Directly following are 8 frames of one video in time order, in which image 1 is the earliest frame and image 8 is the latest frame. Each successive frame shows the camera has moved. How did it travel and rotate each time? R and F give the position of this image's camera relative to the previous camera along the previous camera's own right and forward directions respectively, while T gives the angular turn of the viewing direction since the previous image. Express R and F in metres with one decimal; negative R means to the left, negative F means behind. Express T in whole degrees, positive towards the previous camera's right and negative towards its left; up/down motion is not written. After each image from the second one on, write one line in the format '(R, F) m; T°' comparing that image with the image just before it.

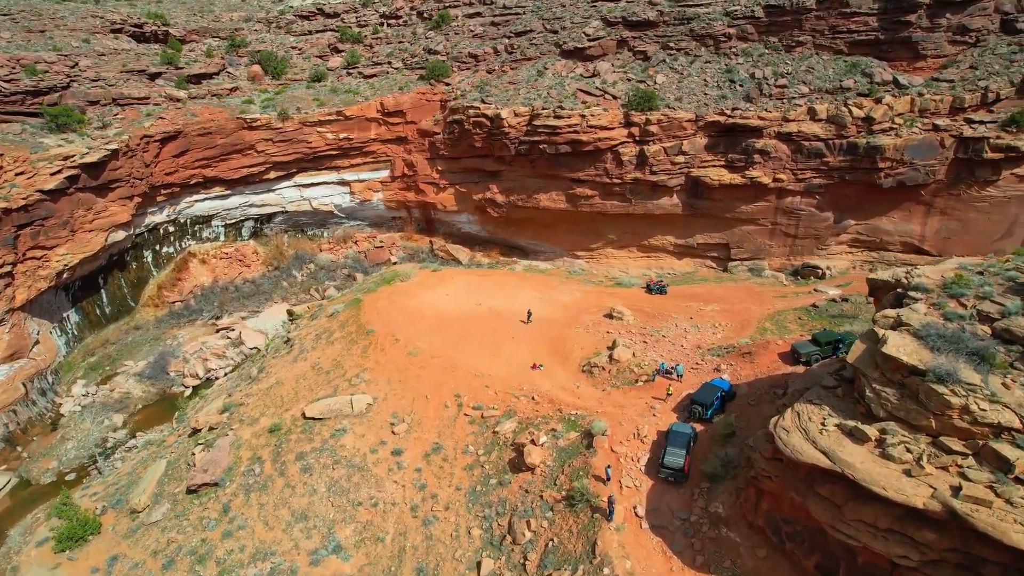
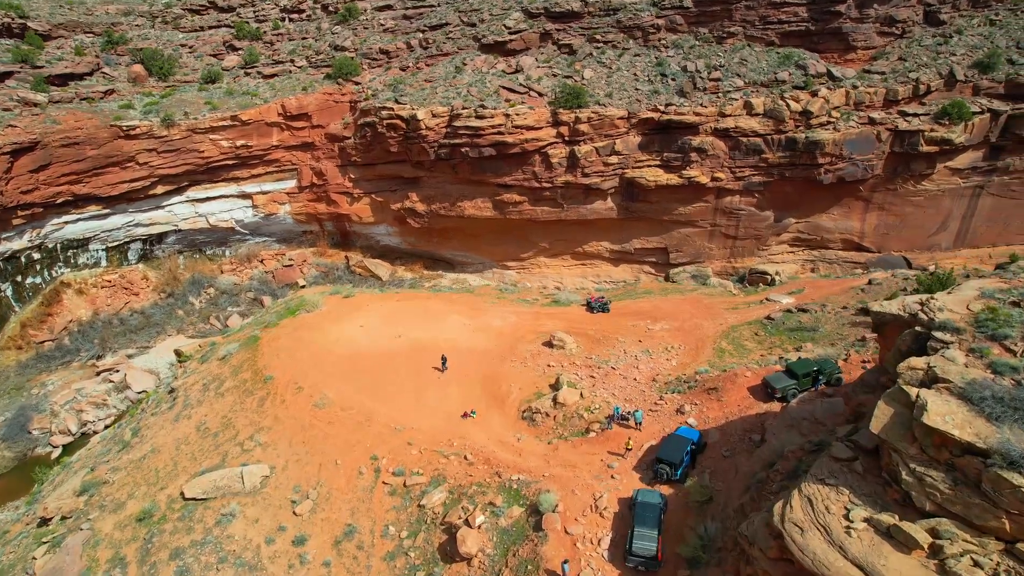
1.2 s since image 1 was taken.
(+0.1, +2.6) m; +6°
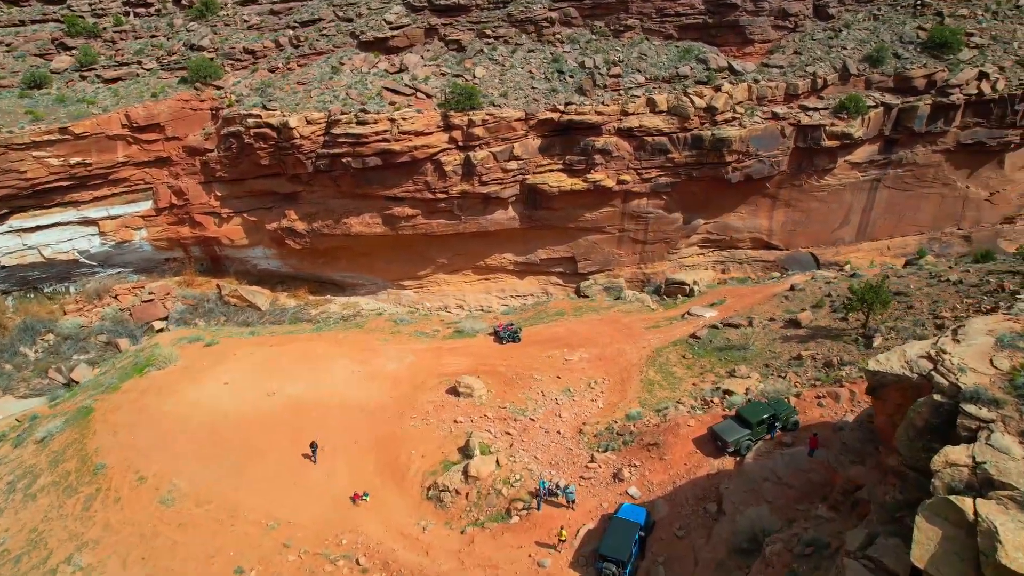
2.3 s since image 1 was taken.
(+0.2, +2.5) m; +8°
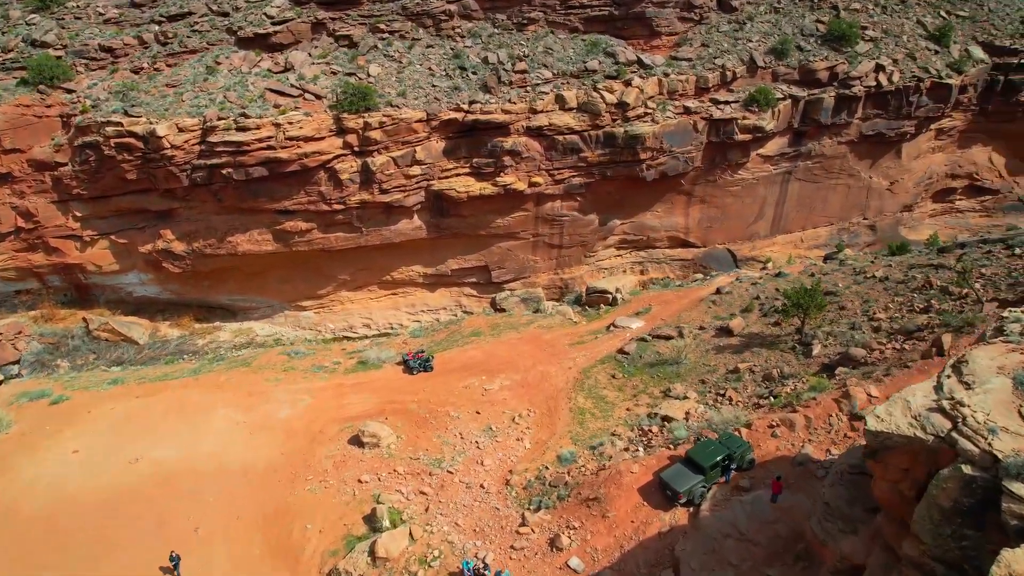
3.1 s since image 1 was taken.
(+0.1, +1.8) m; +7°
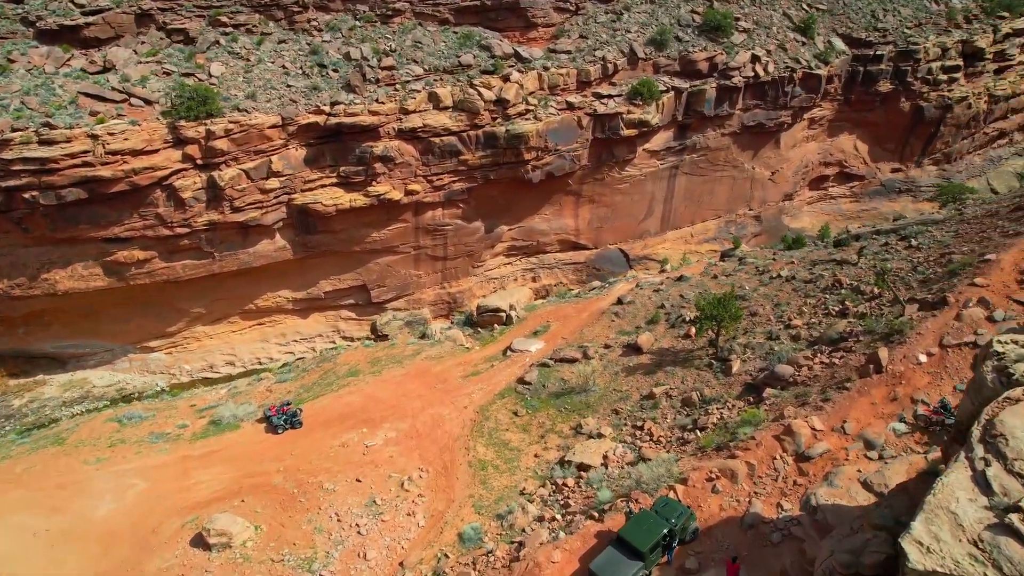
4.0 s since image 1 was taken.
(+0.2, +2.2) m; +9°
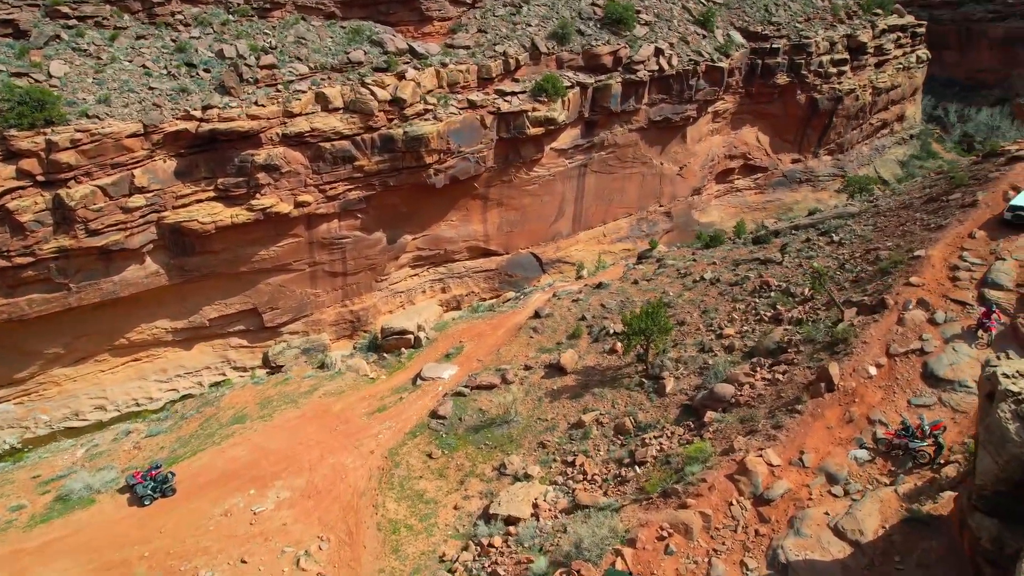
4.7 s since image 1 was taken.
(+0.1, +1.6) m; +7°
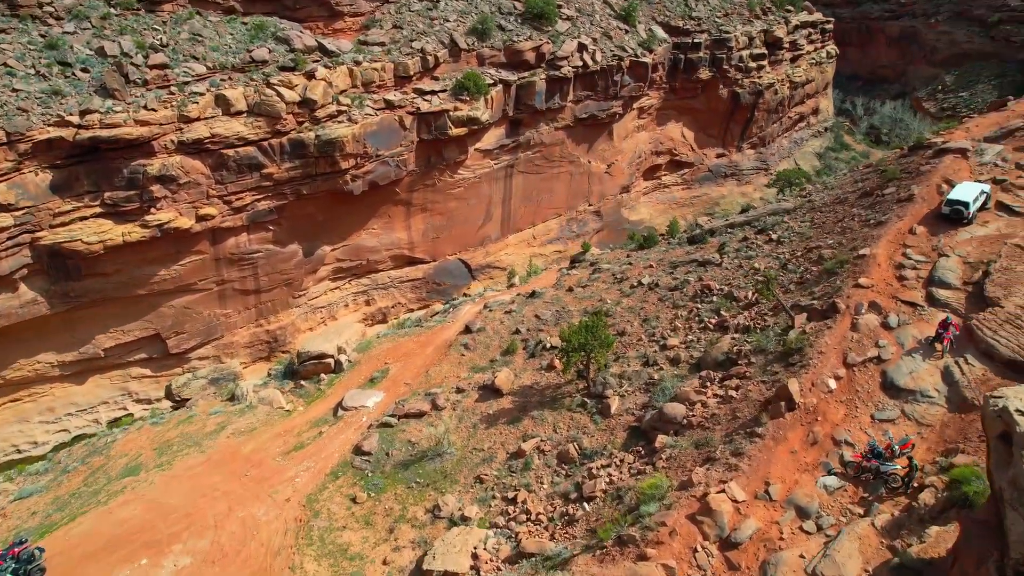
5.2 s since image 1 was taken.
(+0.1, +1.1) m; +6°
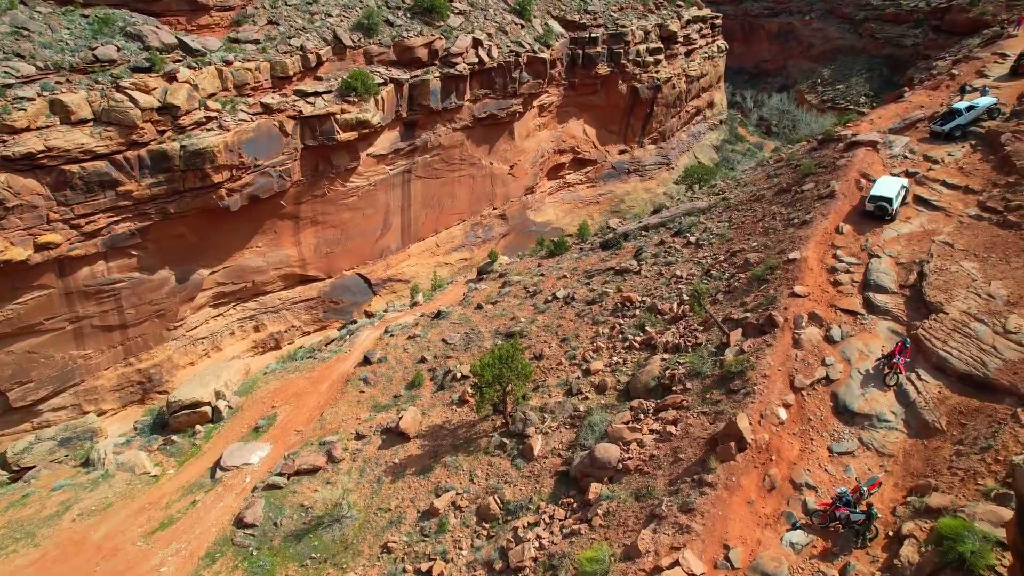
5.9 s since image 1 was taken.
(+0.1, +1.5) m; +7°
